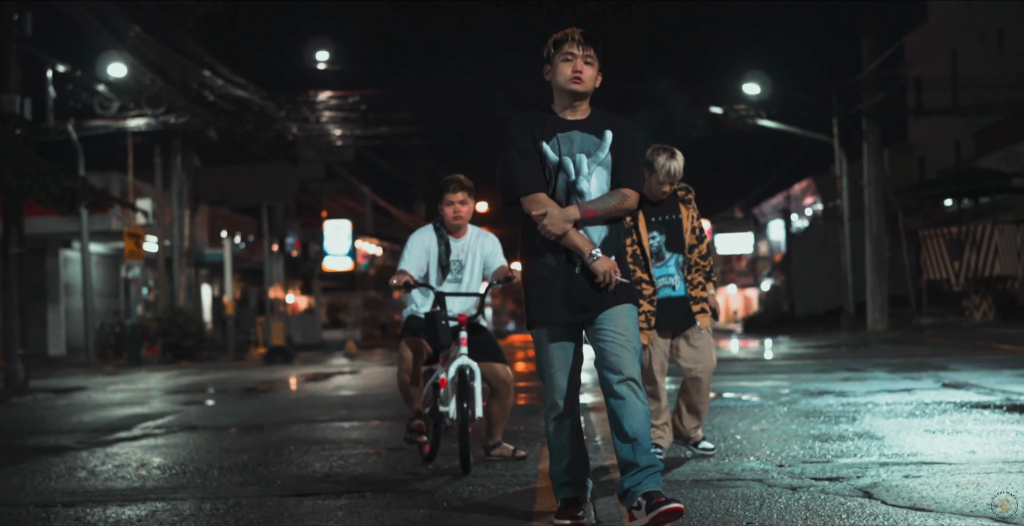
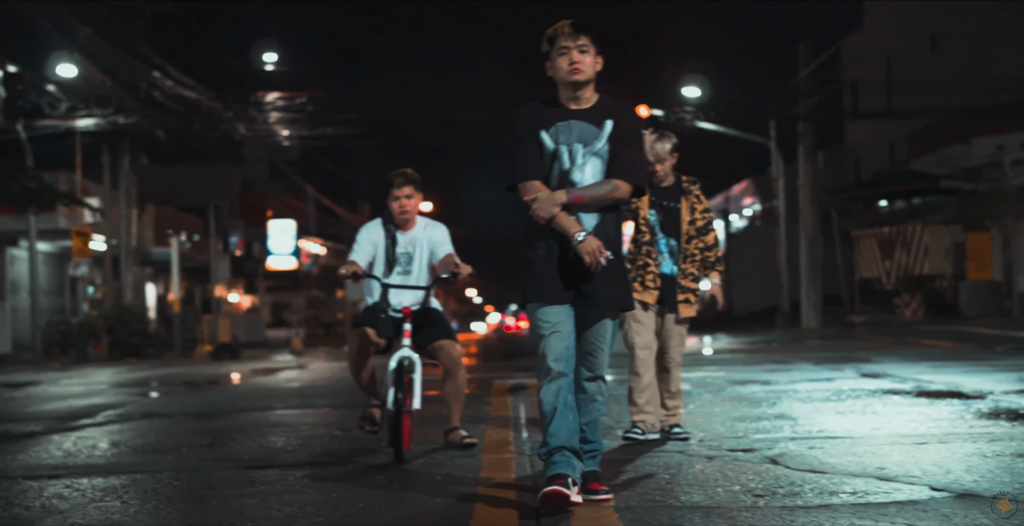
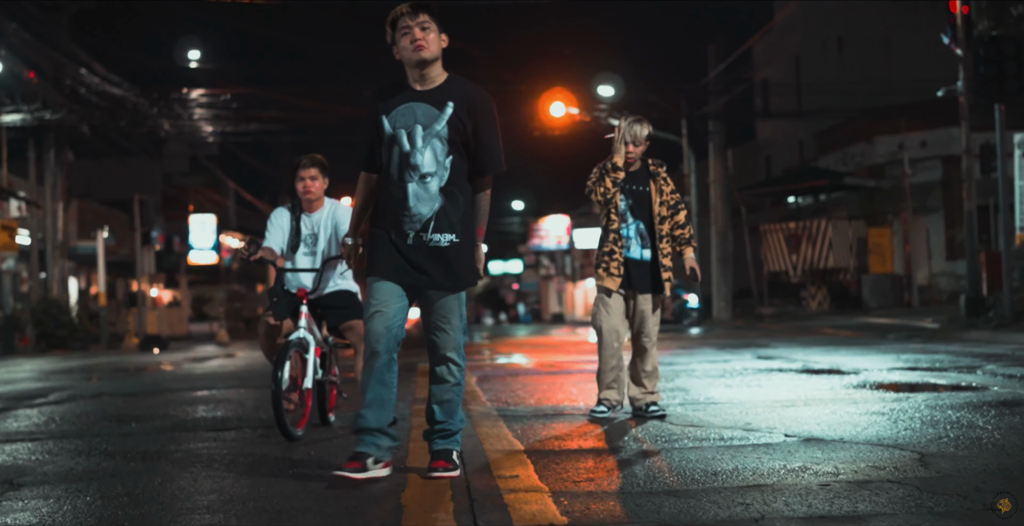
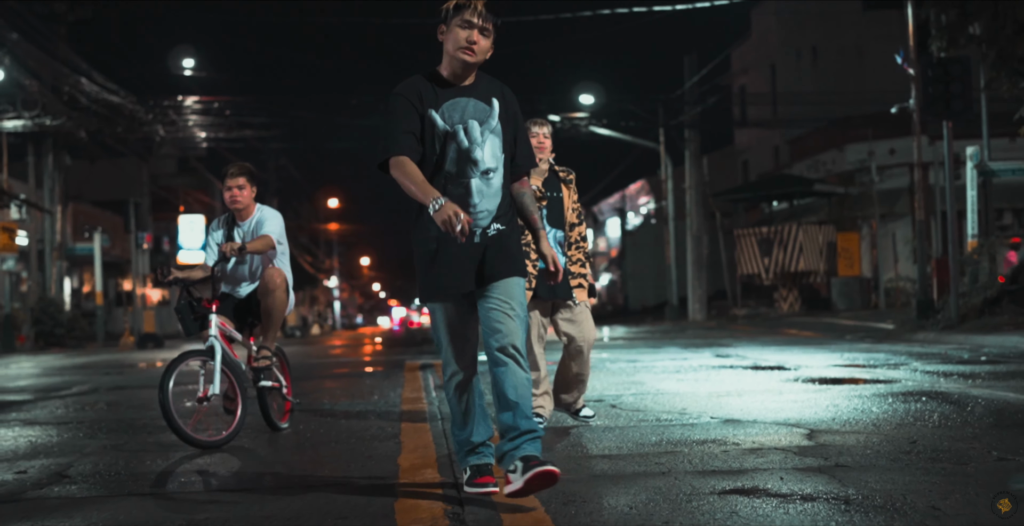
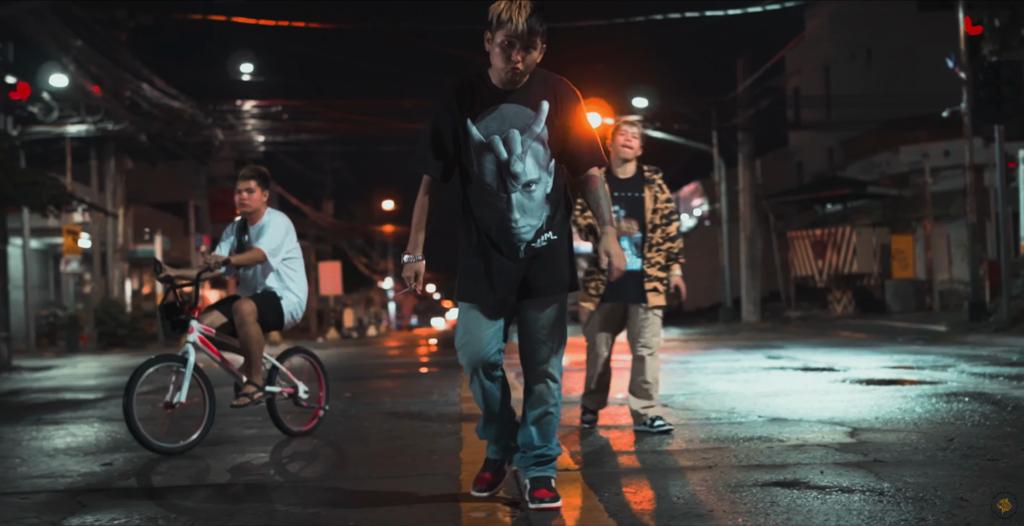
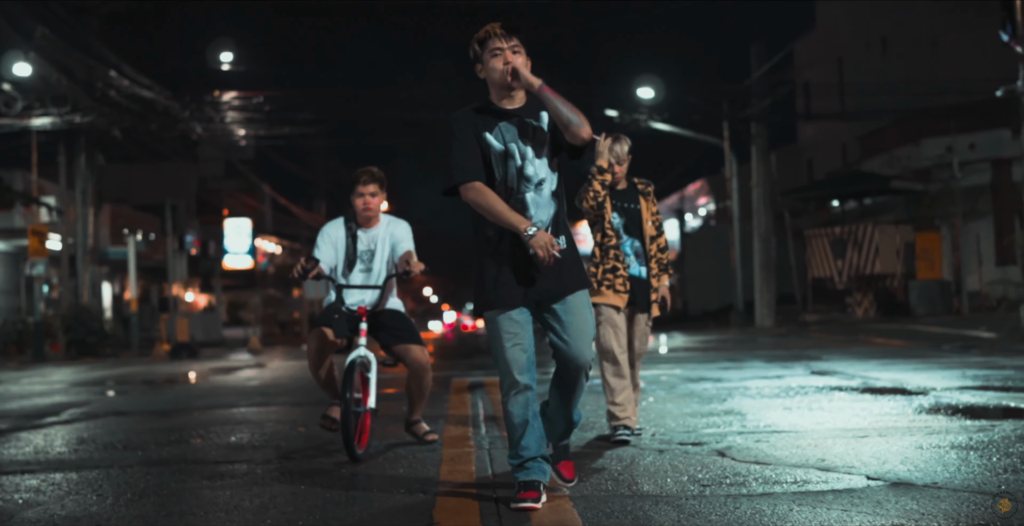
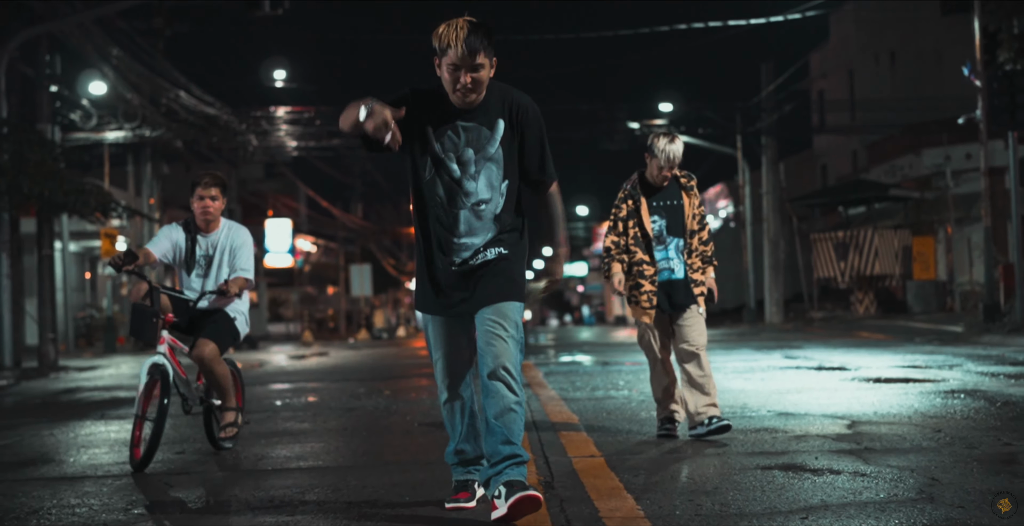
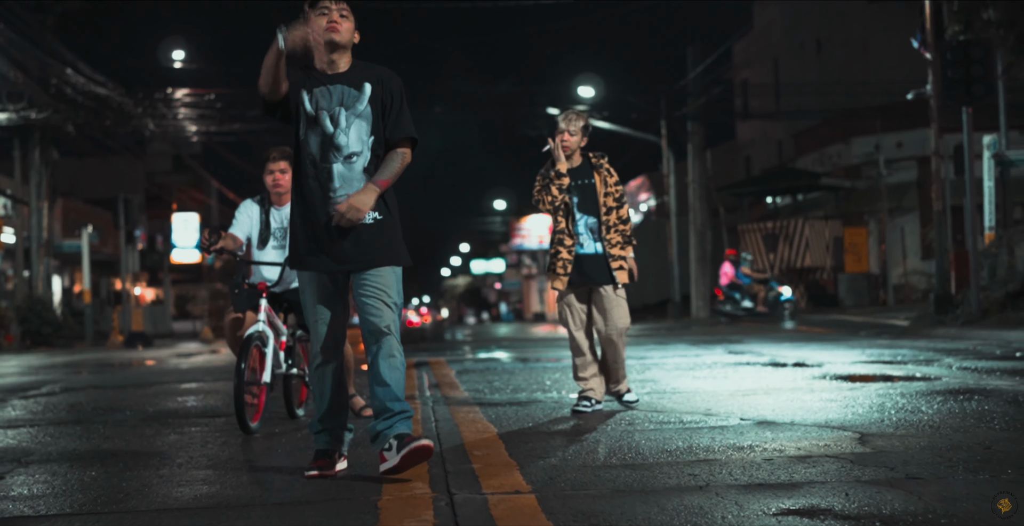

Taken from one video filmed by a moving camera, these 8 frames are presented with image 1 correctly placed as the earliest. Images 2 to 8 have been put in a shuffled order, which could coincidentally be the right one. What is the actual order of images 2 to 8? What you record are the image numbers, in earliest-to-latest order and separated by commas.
2, 6, 3, 8, 4, 5, 7
